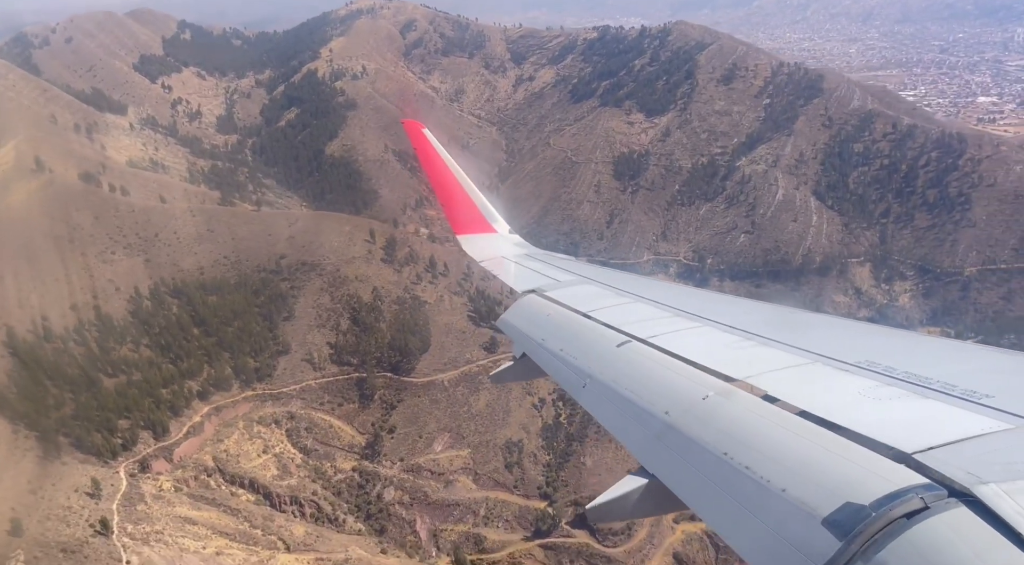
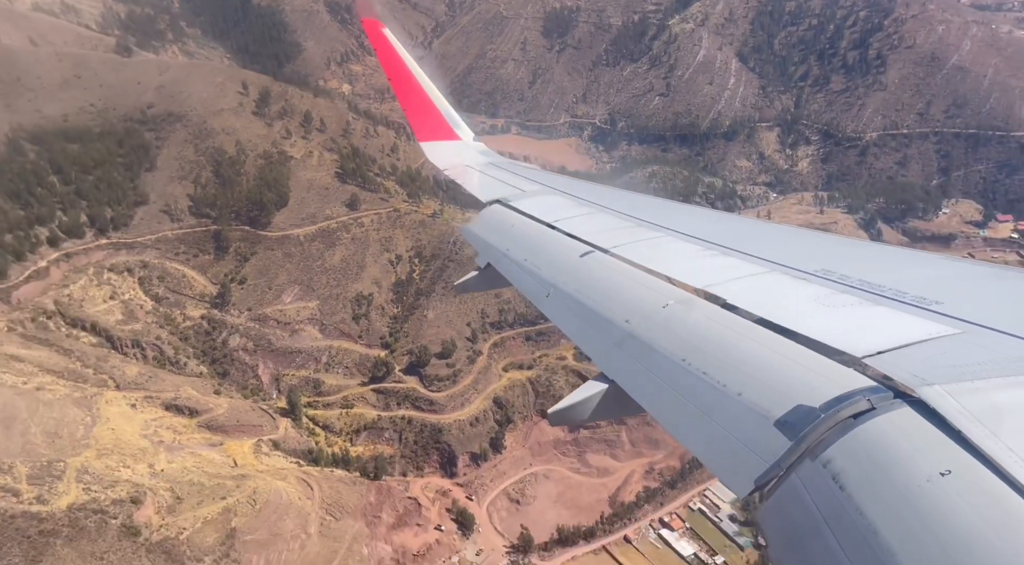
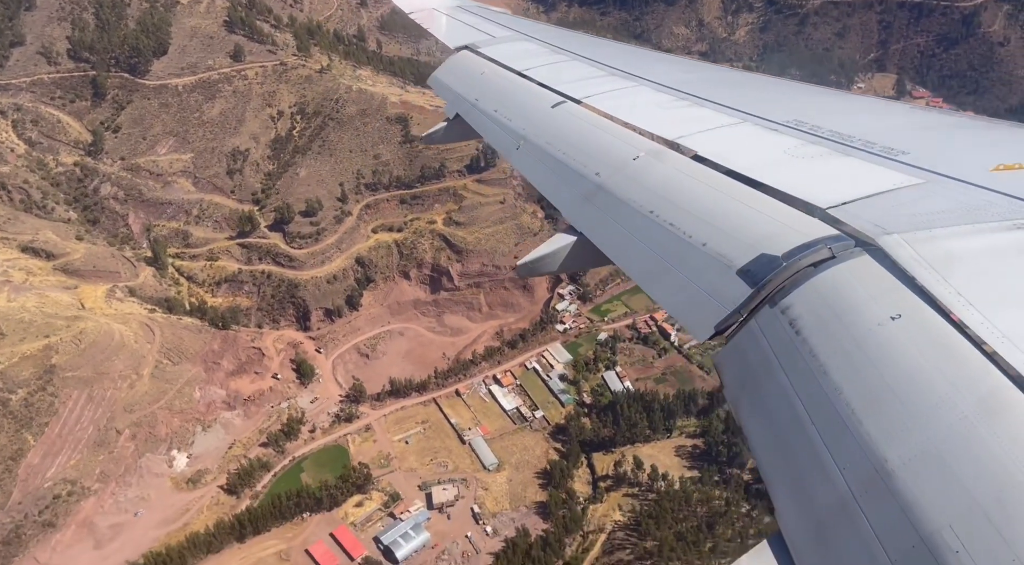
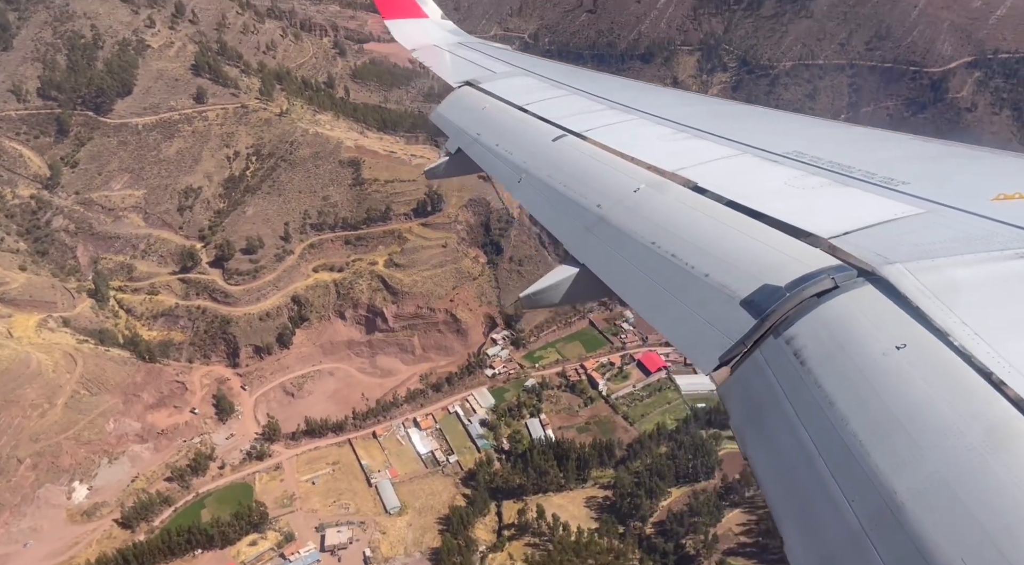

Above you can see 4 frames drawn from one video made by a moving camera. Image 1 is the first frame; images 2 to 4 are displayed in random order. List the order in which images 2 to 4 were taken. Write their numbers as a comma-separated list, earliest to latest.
2, 3, 4
